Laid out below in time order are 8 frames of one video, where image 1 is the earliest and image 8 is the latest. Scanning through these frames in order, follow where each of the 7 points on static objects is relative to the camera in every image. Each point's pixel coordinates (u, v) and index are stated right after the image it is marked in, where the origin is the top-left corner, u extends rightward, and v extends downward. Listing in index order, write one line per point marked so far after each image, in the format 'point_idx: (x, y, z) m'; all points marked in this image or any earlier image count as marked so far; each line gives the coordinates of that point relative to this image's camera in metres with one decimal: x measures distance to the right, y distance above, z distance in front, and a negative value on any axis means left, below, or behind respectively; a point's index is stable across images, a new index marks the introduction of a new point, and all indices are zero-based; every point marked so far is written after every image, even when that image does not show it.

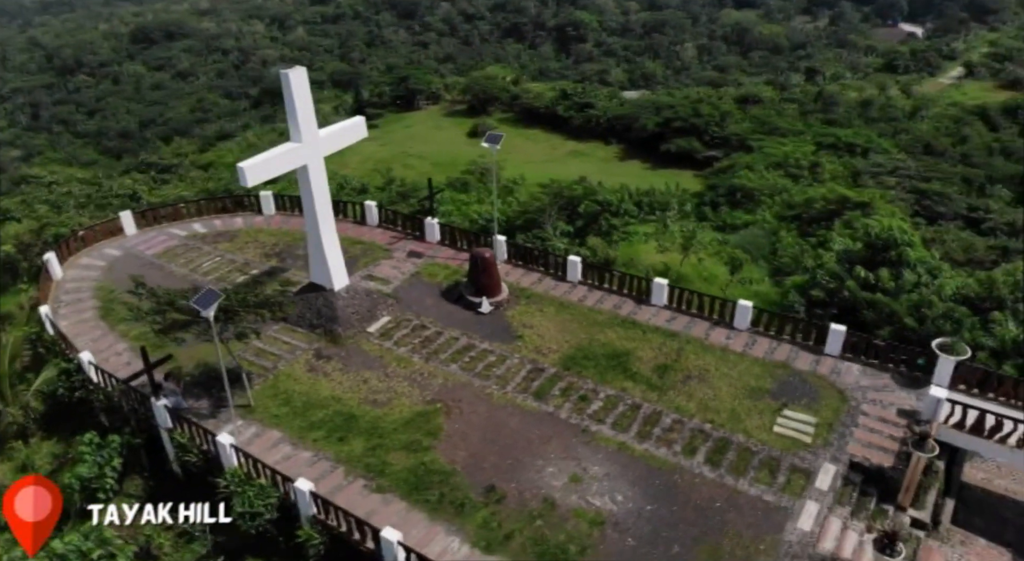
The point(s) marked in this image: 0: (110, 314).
0: (-7.2, -0.6, +13.2) m
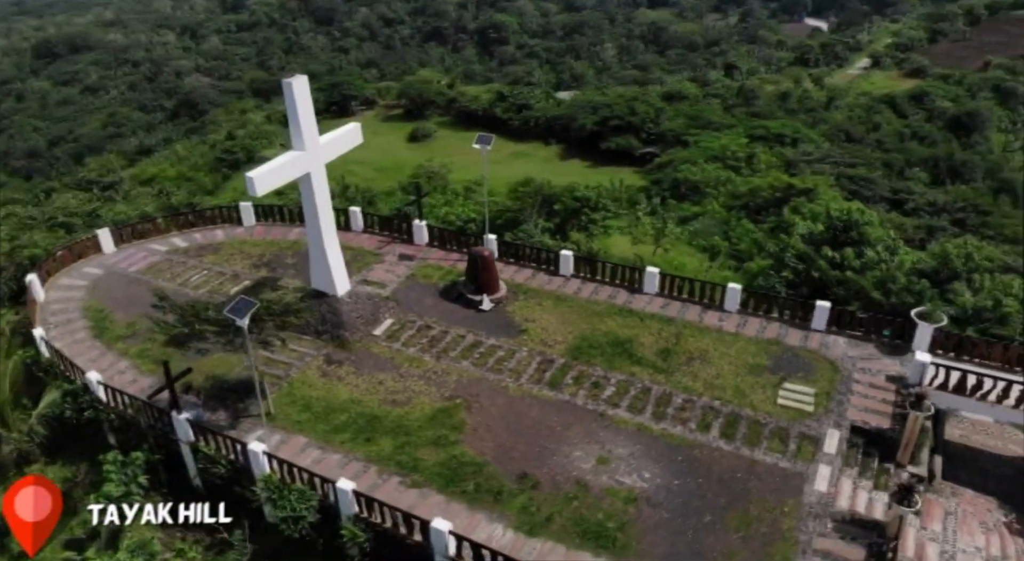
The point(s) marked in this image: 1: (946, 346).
0: (-7.1, -0.9, +12.9) m
1: (+7.4, -1.1, +12.6) m
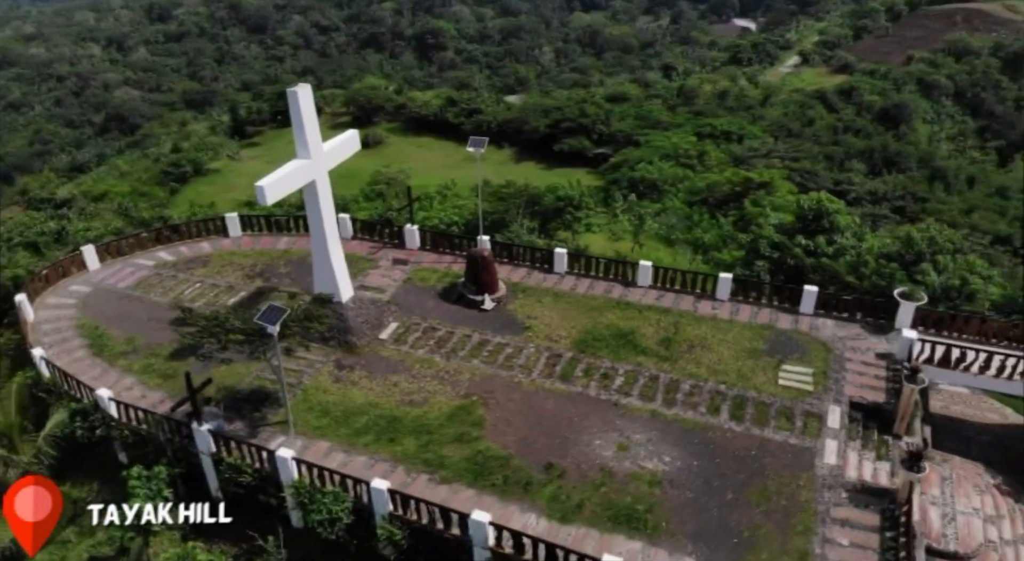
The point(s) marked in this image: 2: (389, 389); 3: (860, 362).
0: (-7.0, -1.2, +12.7) m
1: (+7.5, -0.8, +13.3) m
2: (-2.0, -1.7, +11.9) m
3: (+6.0, -1.4, +12.6) m
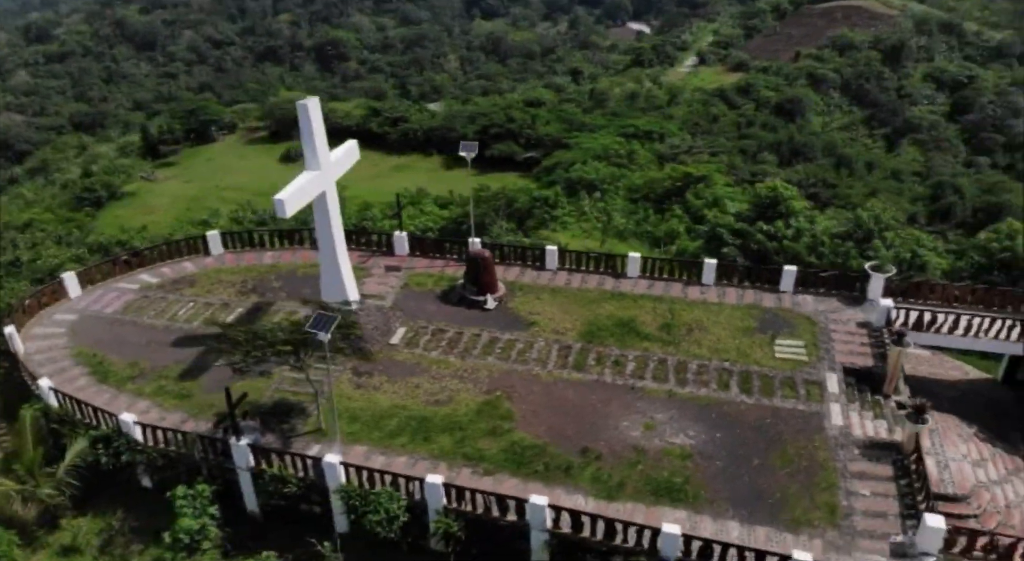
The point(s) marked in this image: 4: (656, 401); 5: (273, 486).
0: (-6.7, -1.6, +12.3) m
1: (+7.5, -0.2, +14.6) m
2: (-1.6, -1.8, +12.1) m
3: (+6.1, -0.9, +13.7) m
4: (+2.3, -1.9, +11.9) m
5: (-3.3, -2.9, +10.4) m
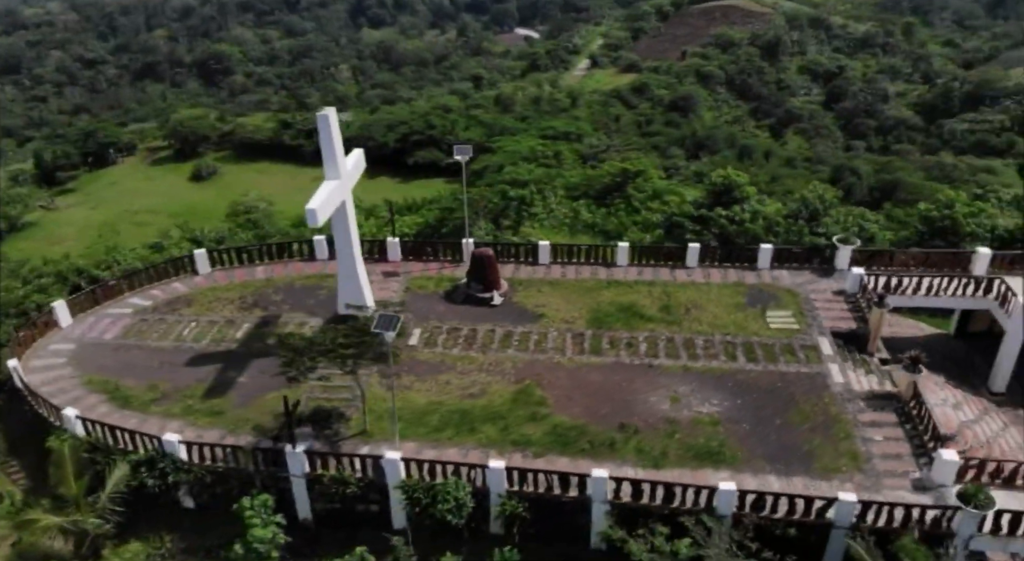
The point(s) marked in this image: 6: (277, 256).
0: (-6.2, -2.0, +12.0) m
1: (+7.5, +0.4, +16.0) m
2: (-1.1, -1.8, +12.4) m
3: (+6.3, -0.4, +14.9) m
4: (+2.8, -1.6, +12.7) m
5: (-2.6, -3.0, +10.5) m
6: (-5.1, +0.5, +16.3) m
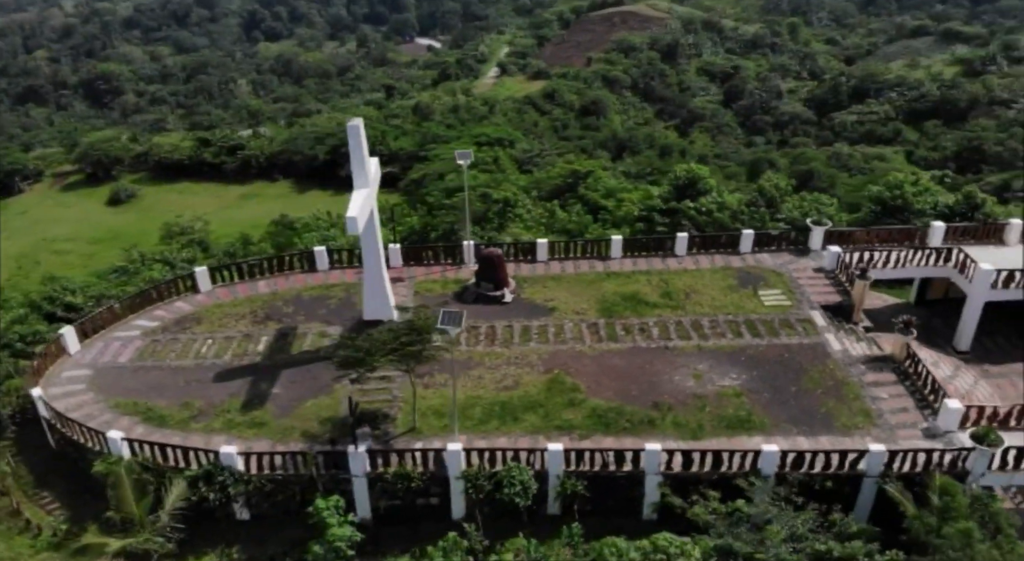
0: (-5.6, -2.3, +11.9) m
1: (+7.5, +0.9, +17.4) m
2: (-0.6, -1.8, +12.9) m
3: (+6.4, +0.1, +16.2) m
4: (+3.3, -1.4, +13.6) m
5: (-1.7, -3.0, +10.8) m
6: (-5.1, +0.3, +16.3) m
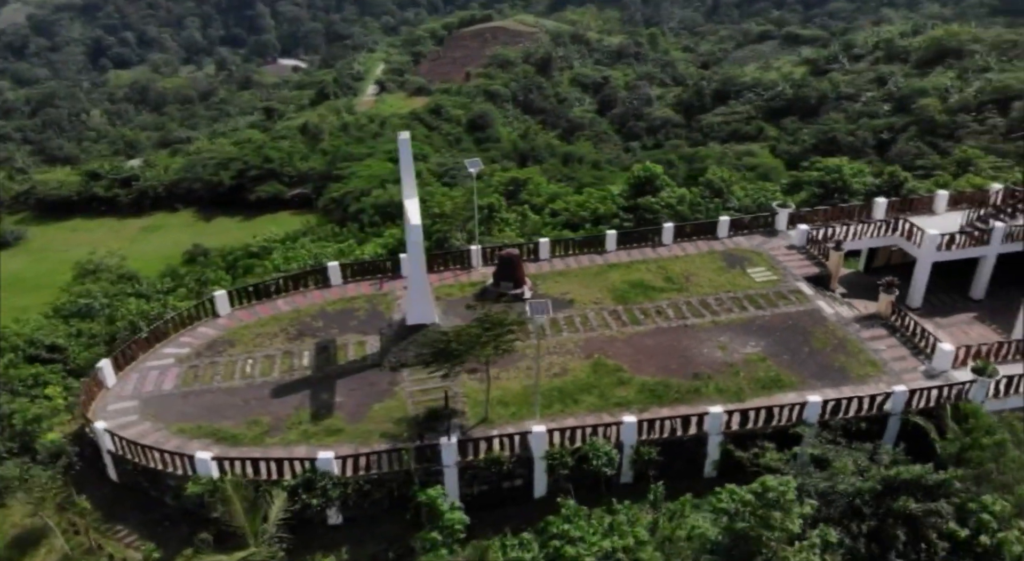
0: (-4.4, -2.6, +12.0) m
1: (+7.4, +1.5, +19.3) m
2: (+0.3, -1.7, +13.6) m
3: (+6.6, +0.6, +18.0) m
4: (+4.0, -1.0, +14.9) m
5: (-0.4, -3.0, +11.4) m
6: (-4.8, -0.1, +16.4) m
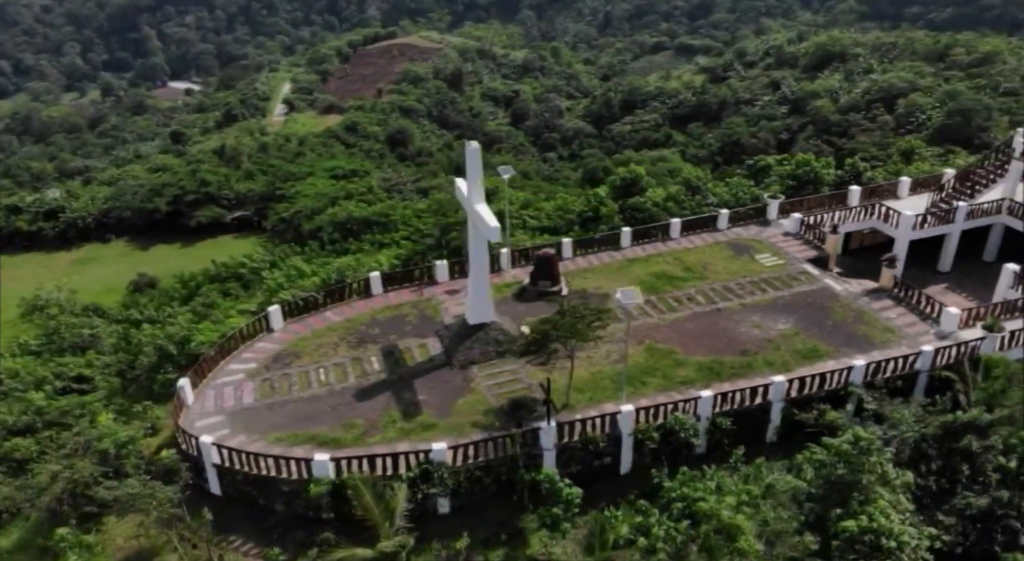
0: (-2.9, -2.7, +12.4) m
1: (+7.7, +1.9, +21.1) m
2: (+1.6, -1.6, +14.6) m
3: (+7.2, +1.0, +19.6) m
4: (+5.0, -0.7, +16.3) m
5: (+1.2, -2.8, +12.3) m
6: (-3.9, -0.4, +16.8) m
